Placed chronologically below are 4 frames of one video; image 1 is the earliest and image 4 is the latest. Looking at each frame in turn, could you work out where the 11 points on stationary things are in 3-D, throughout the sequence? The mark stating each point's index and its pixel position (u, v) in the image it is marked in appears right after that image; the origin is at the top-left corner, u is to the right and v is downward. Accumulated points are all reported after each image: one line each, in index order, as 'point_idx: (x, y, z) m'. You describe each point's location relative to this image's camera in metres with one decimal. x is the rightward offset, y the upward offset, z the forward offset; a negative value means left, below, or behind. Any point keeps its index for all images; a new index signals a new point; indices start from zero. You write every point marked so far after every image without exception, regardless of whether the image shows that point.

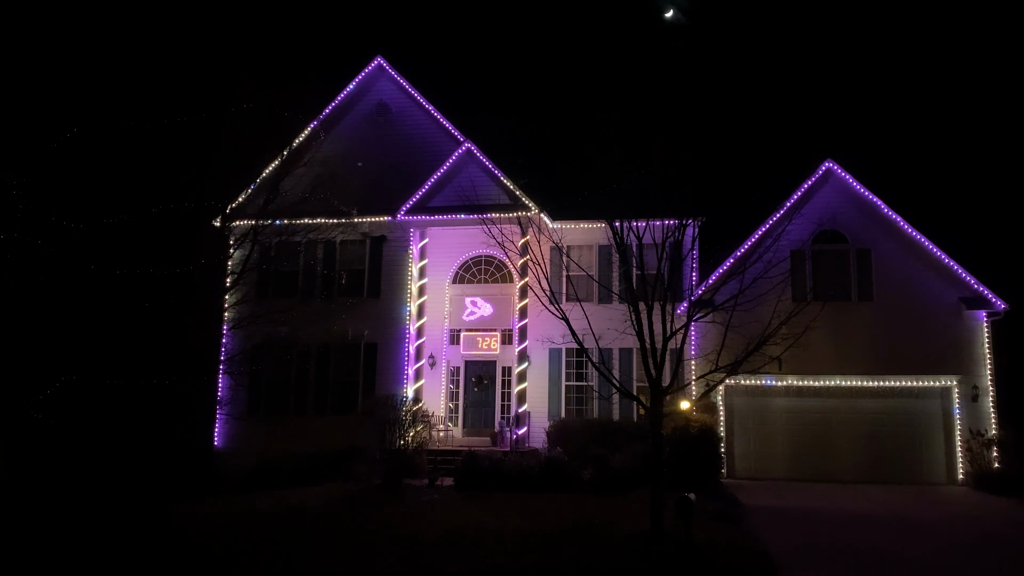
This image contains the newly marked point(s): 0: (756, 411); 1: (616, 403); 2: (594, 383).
0: (+5.5, -2.8, +16.6) m
1: (+2.6, -2.8, +18.2) m
2: (+2.0, -2.4, +18.4) m
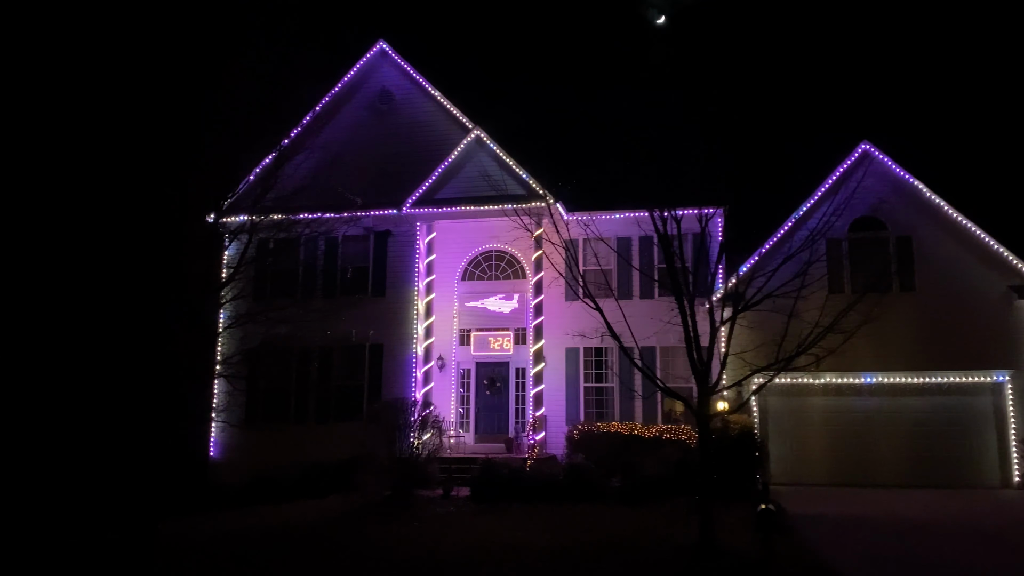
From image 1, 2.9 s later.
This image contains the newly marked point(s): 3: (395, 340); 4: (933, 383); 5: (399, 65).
0: (+5.9, -2.6, +15.4) m
1: (+2.9, -2.7, +17.0) m
2: (+2.4, -2.3, +17.2) m
3: (-2.7, -1.2, +17.1) m
4: (+8.5, -1.9, +14.9) m
5: (-2.9, +5.6, +18.7) m
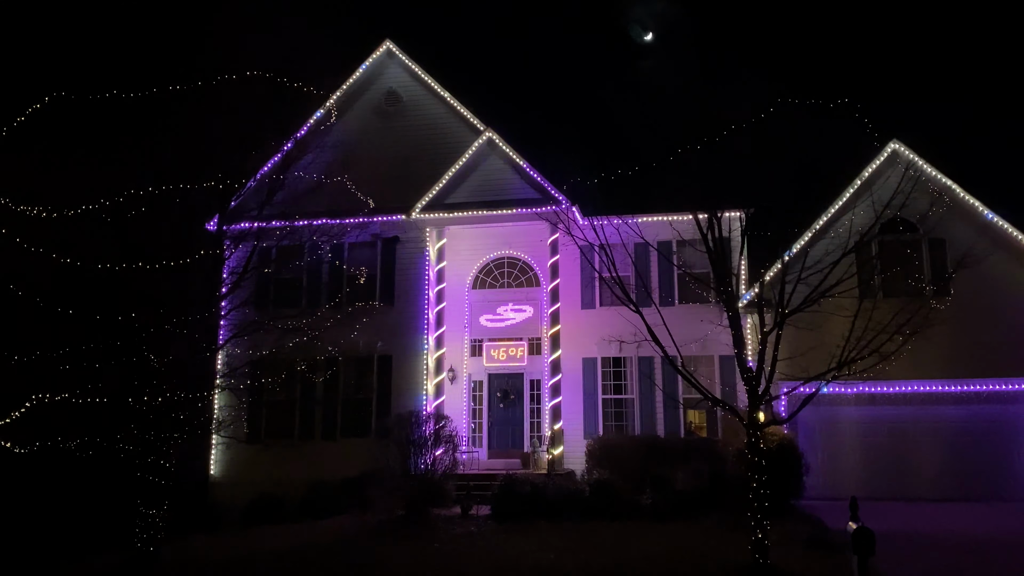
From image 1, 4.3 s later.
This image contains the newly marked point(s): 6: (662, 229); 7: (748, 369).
0: (+6.3, -2.7, +14.8) m
1: (+3.3, -2.8, +16.3) m
2: (+2.7, -2.4, +16.5) m
3: (-2.4, -1.4, +16.3) m
4: (+8.9, -2.0, +14.3) m
5: (-2.6, +5.4, +18.1) m
6: (+3.4, +1.3, +16.5) m
7: (+2.9, -1.0, +9.0) m
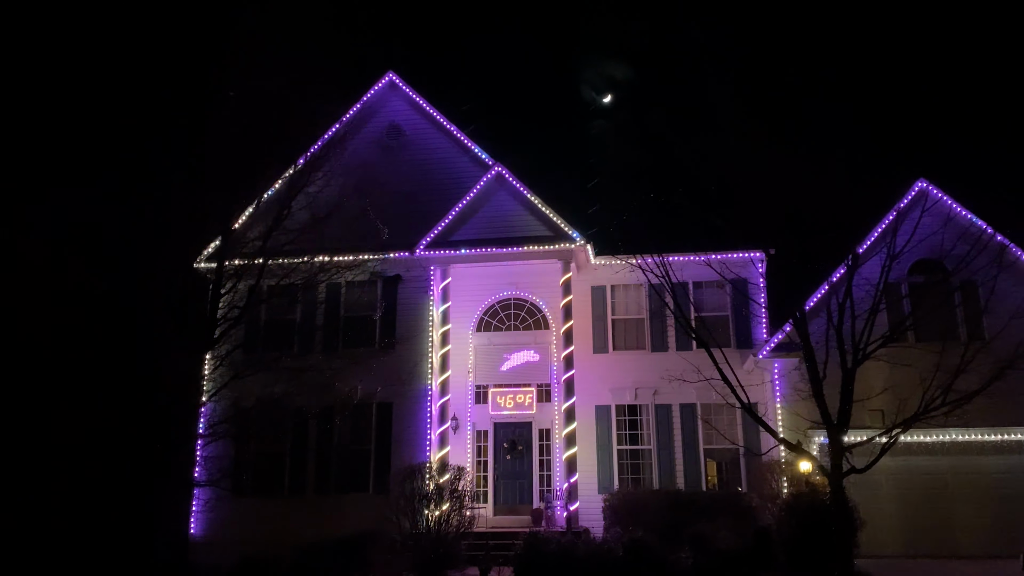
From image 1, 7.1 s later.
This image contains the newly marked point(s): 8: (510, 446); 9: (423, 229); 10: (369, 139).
0: (+6.6, -3.5, +13.9) m
1: (+3.5, -3.7, +15.3) m
2: (+3.0, -3.3, +15.5) m
3: (-2.1, -2.2, +15.1) m
4: (+9.2, -2.8, +13.6) m
5: (-2.4, +4.4, +17.3) m
6: (+3.6, +0.4, +15.8) m
7: (+3.5, -1.3, +8.1) m
8: (0.0, -3.4, +16.0) m
9: (-2.0, +1.3, +16.4) m
10: (-3.4, +3.5, +17.2) m
